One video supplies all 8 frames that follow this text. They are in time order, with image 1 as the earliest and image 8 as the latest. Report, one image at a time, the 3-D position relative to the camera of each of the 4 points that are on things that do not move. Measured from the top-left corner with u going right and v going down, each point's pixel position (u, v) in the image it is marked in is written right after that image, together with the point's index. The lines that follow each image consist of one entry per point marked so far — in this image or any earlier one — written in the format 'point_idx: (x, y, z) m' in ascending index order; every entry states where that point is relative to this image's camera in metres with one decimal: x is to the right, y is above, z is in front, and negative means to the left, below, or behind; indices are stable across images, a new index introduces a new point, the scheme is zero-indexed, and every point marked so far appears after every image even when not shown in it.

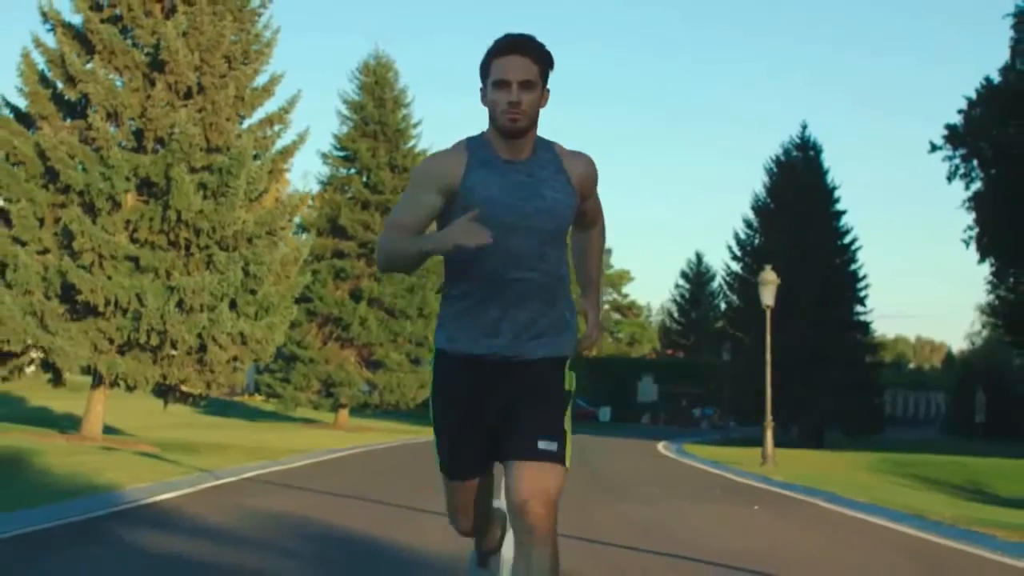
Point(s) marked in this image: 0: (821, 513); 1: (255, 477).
0: (+3.6, -2.6, +16.4) m
1: (-3.3, -2.5, +18.4) m
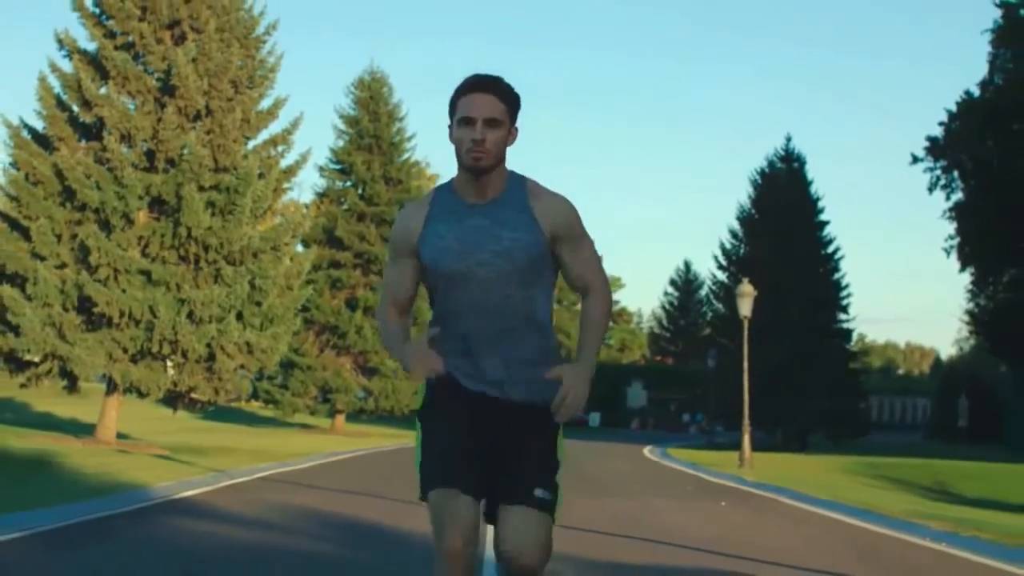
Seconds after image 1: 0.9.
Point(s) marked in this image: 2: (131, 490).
0: (+3.5, -2.8, +18.0) m
1: (-3.4, -2.7, +20.0) m
2: (-4.5, -2.4, +16.8) m
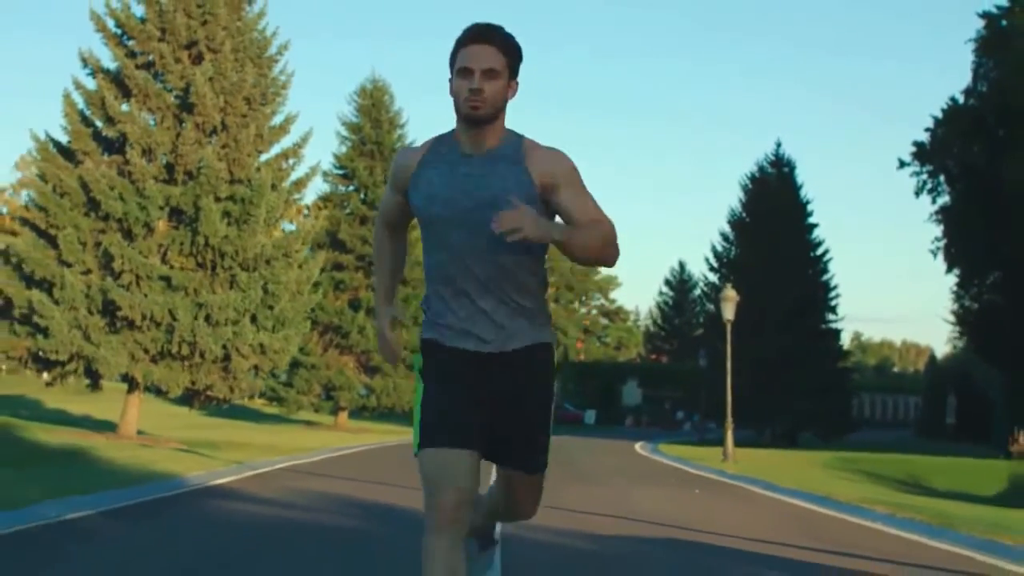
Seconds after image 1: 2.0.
0: (+3.4, -3.0, +19.9) m
1: (-3.5, -2.9, +21.9) m
2: (-4.6, -2.6, +18.7) m
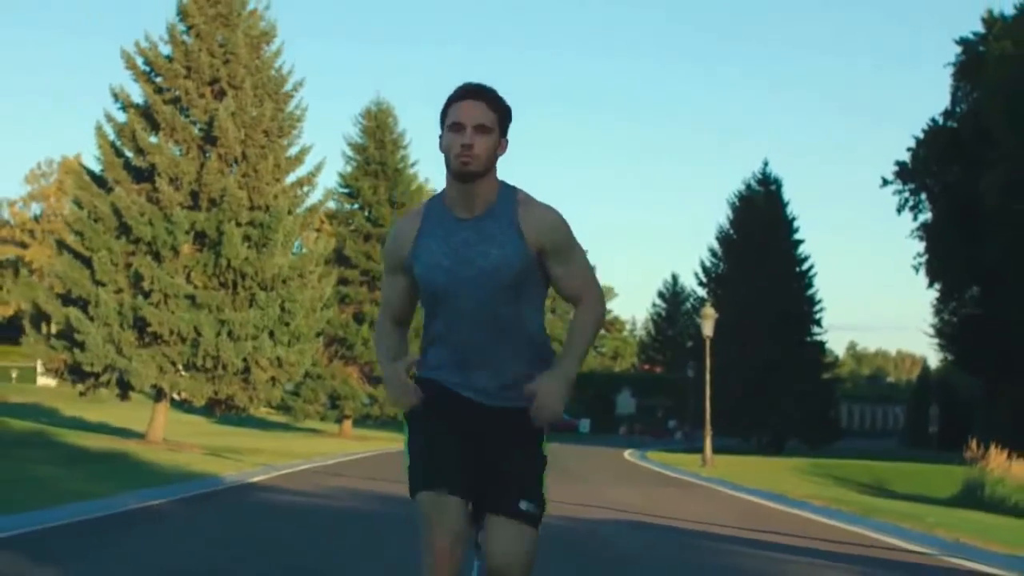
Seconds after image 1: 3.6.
0: (+3.4, -3.3, +22.6) m
1: (-3.6, -3.2, +24.6) m
2: (-4.7, -2.9, +21.4) m
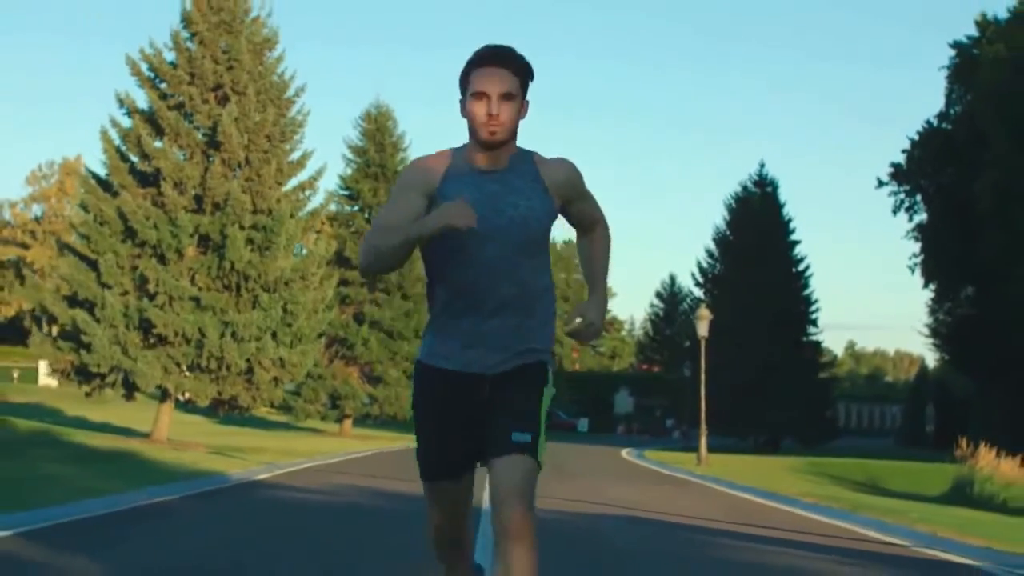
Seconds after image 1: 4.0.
0: (+3.3, -3.4, +23.2) m
1: (-3.6, -3.3, +25.2) m
2: (-4.7, -3.0, +22.0) m
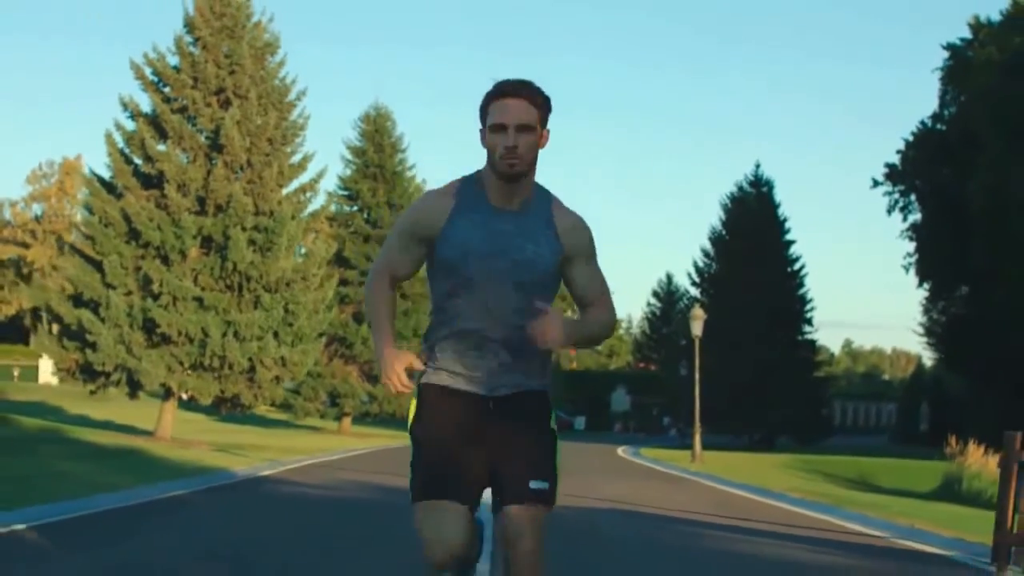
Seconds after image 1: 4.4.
0: (+3.3, -3.4, +23.9) m
1: (-3.7, -3.3, +25.9) m
2: (-4.8, -3.0, +22.7) m
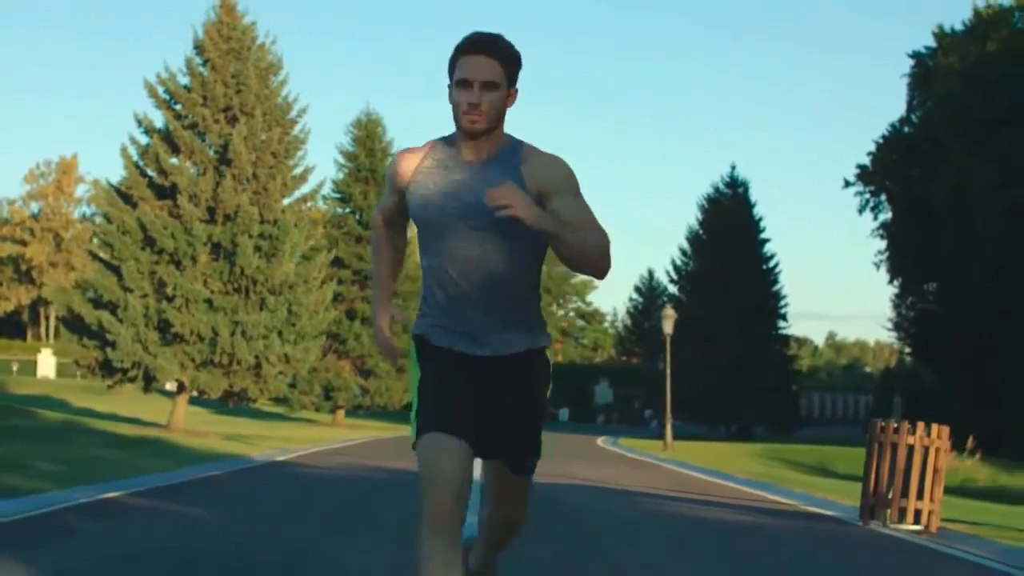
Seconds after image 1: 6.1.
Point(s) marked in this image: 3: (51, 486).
0: (+3.0, -3.5, +26.9) m
1: (-4.0, -3.4, +28.8) m
2: (-5.0, -3.1, +25.6) m
3: (-5.8, -2.5, +17.6) m
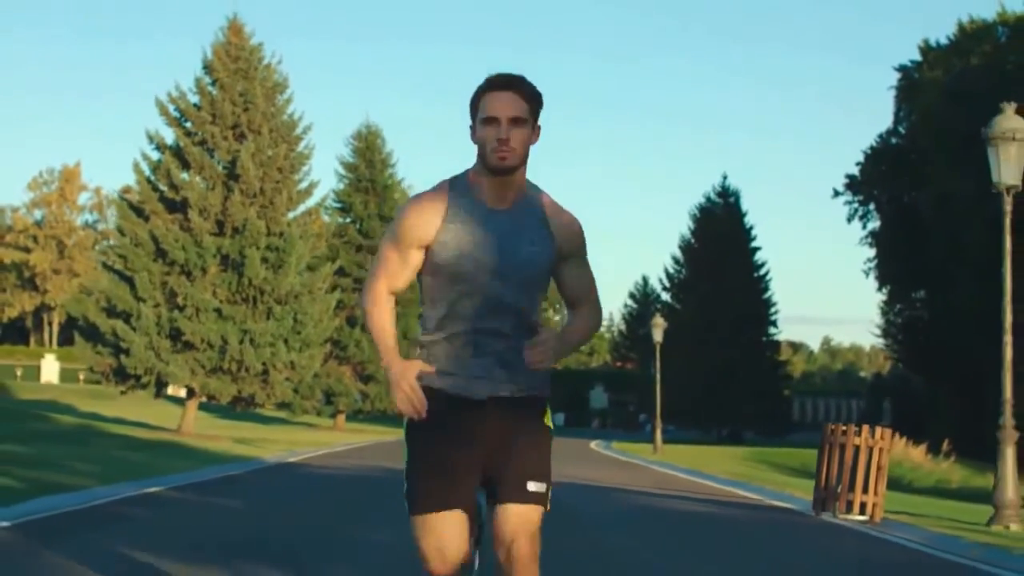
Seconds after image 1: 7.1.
0: (+2.9, -3.8, +28.6) m
1: (-4.1, -3.7, +30.5) m
2: (-5.1, -3.4, +27.3) m
3: (-5.9, -2.7, +19.3) m
